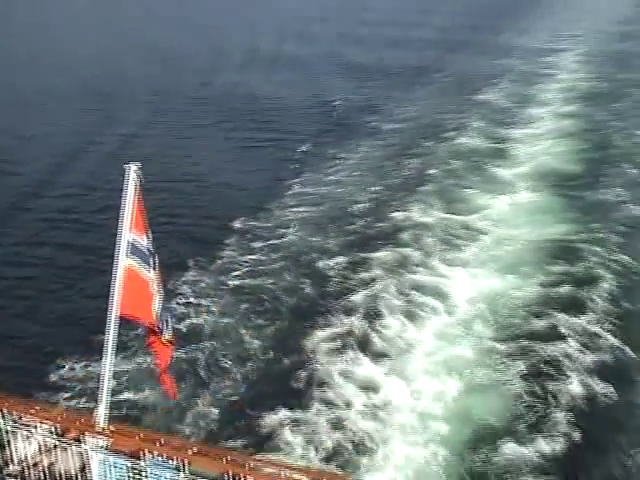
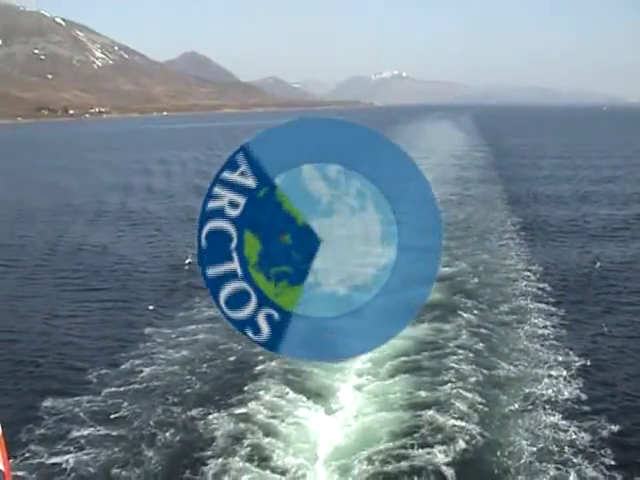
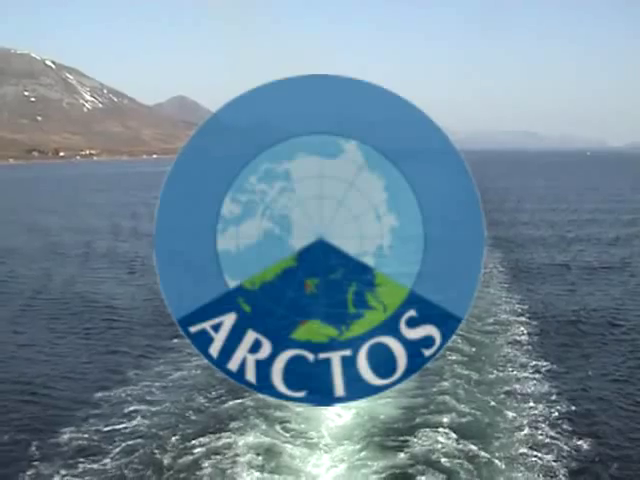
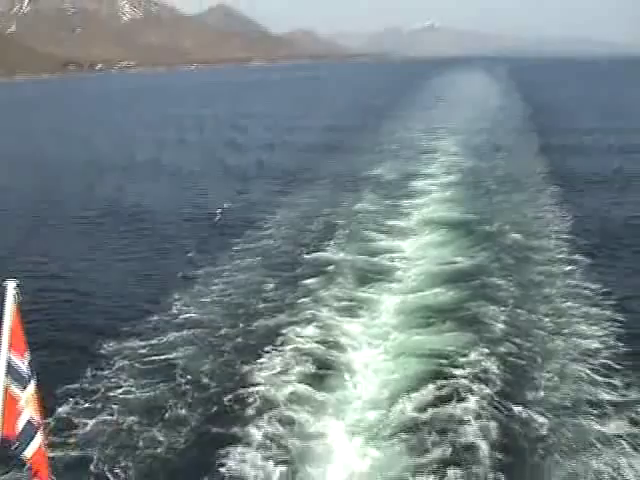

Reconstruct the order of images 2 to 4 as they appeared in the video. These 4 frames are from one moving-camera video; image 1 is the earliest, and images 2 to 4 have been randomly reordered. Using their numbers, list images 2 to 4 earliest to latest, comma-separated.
4, 2, 3
